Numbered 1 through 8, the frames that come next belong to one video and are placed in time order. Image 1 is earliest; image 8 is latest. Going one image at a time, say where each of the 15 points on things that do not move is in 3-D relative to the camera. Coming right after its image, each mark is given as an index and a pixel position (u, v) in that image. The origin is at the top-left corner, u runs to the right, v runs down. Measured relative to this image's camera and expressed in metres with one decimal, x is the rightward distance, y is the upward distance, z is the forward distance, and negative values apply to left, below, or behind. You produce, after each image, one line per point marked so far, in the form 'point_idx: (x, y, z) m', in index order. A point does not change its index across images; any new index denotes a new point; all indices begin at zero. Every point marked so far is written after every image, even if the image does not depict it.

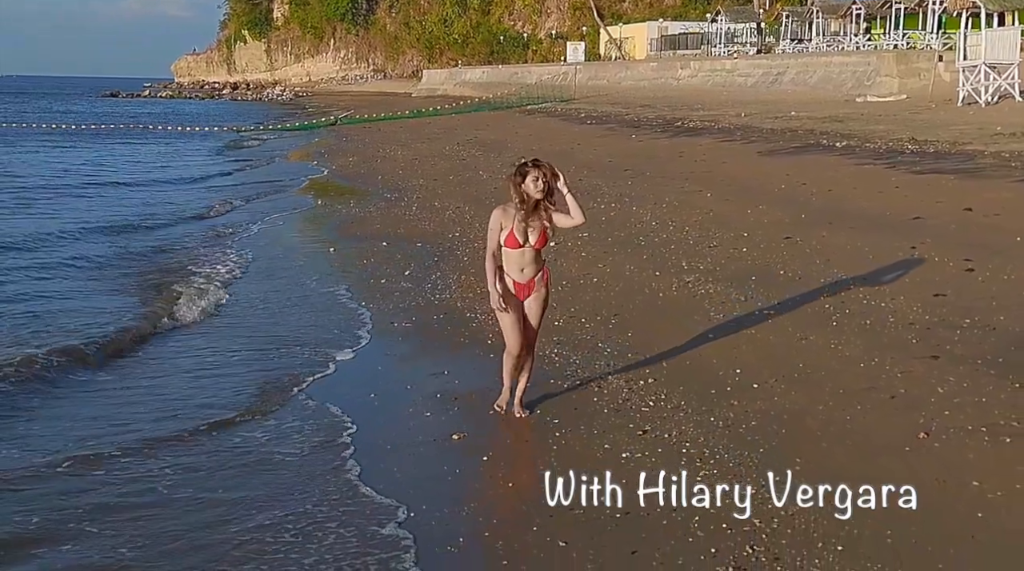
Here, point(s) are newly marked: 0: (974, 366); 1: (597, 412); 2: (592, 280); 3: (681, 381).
0: (+2.7, -0.5, +6.2) m
1: (+0.5, -0.8, +6.2) m
2: (+0.8, +0.1, +10.8) m
3: (+1.1, -0.6, +6.8) m
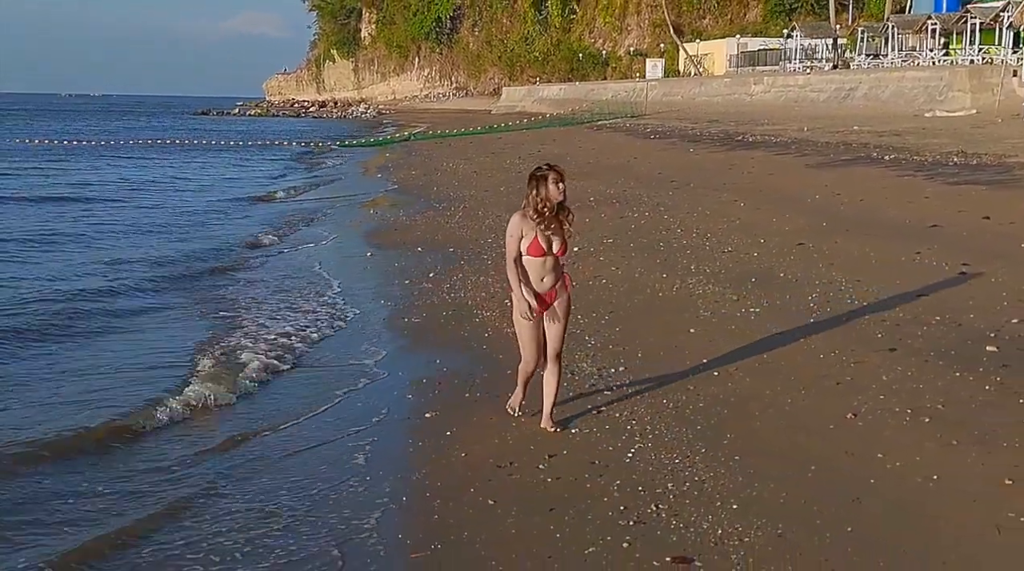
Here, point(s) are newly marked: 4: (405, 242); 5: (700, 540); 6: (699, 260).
0: (+2.5, -0.4, +6.4) m
1: (+0.3, -0.7, +6.6) m
2: (+1.0, 0.0, +11.2) m
3: (+1.0, -0.6, +7.1) m
4: (-1.6, +0.7, +17.3) m
5: (+0.7, -1.0, +4.1) m
6: (+2.2, +0.3, +11.9) m
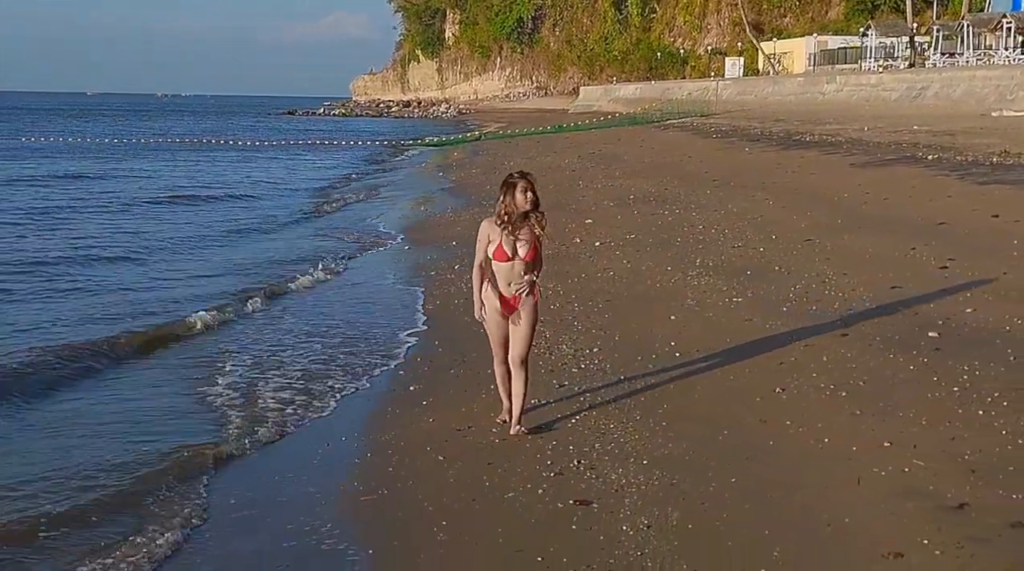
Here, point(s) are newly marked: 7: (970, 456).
0: (+2.4, -0.4, +6.9) m
1: (+0.2, -0.6, +7.2) m
2: (+1.1, +0.1, +11.8) m
3: (+0.8, -0.5, +7.7) m
4: (-1.1, +0.8, +18.0) m
5: (+0.4, -0.9, +4.7) m
6: (+2.3, +0.4, +12.3) m
7: (+2.0, -0.7, +4.5) m
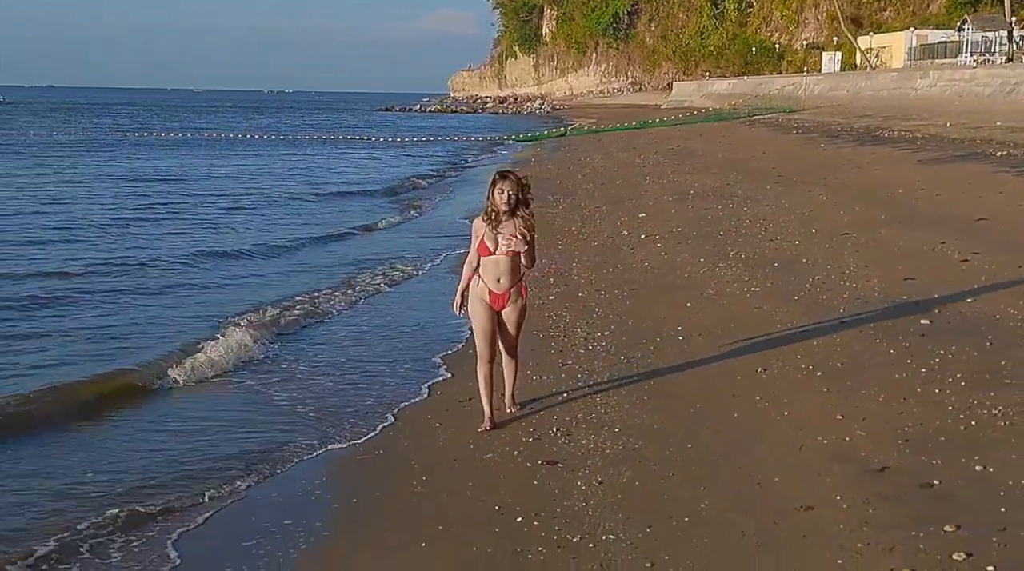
0: (+2.4, -0.3, +7.2) m
1: (+0.2, -0.5, +7.7) m
2: (+1.6, +0.2, +12.1) m
3: (+0.9, -0.4, +8.1) m
4: (-0.1, +1.0, +18.5) m
5: (+0.3, -0.8, +5.1) m
6: (+2.8, +0.5, +12.6) m
7: (+1.8, -0.7, +4.8) m
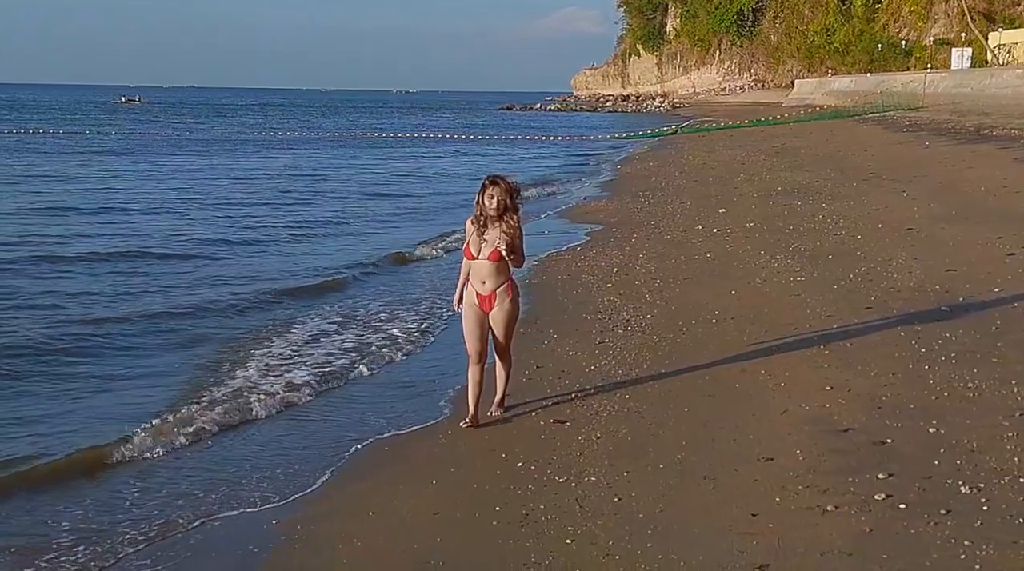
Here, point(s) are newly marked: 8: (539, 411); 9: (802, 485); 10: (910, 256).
0: (+2.7, -0.2, +7.5) m
1: (+0.6, -0.4, +8.2) m
2: (+2.4, +0.4, +12.5) m
3: (+1.3, -0.3, +8.6) m
4: (+1.3, +1.1, +19.1) m
5: (+0.4, -0.7, +5.7) m
6: (+3.7, +0.6, +12.9) m
7: (+1.9, -0.6, +5.2) m
8: (+0.2, -0.7, +5.9) m
9: (+1.2, -0.8, +4.1) m
10: (+4.0, +0.3, +10.3) m
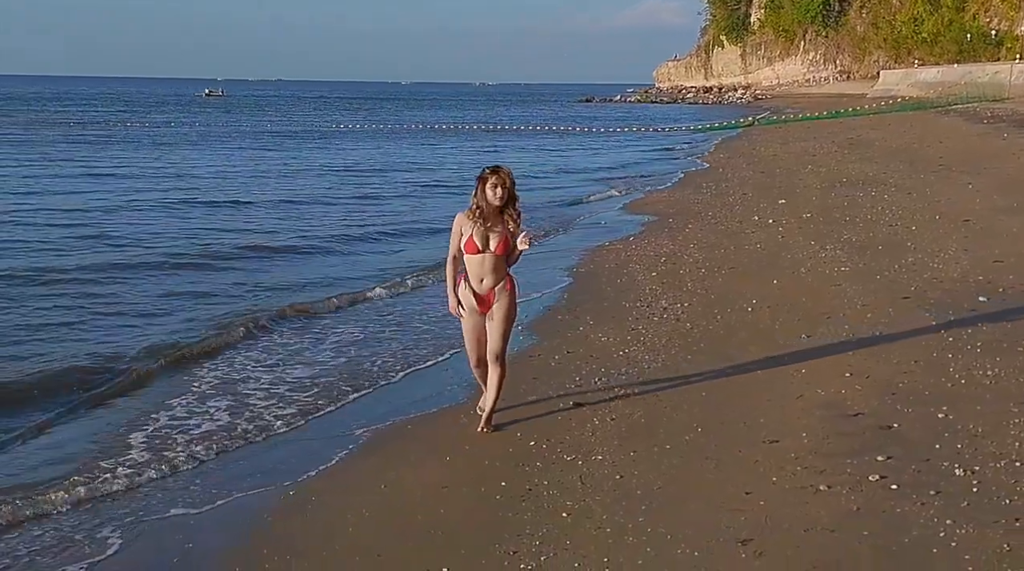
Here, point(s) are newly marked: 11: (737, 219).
0: (+3.0, -0.1, +7.5) m
1: (+0.9, -0.3, +8.3) m
2: (+3.0, +0.5, +12.5) m
3: (+1.7, -0.2, +8.6) m
4: (+2.4, +1.3, +19.1) m
5: (+0.5, -0.6, +5.8) m
6: (+4.3, +0.7, +12.7) m
7: (+2.0, -0.5, +5.2) m
8: (+0.3, -0.6, +6.0) m
9: (+1.2, -0.7, +4.2) m
10: (+4.4, +0.4, +10.1) m
11: (+3.8, +1.1, +17.2) m
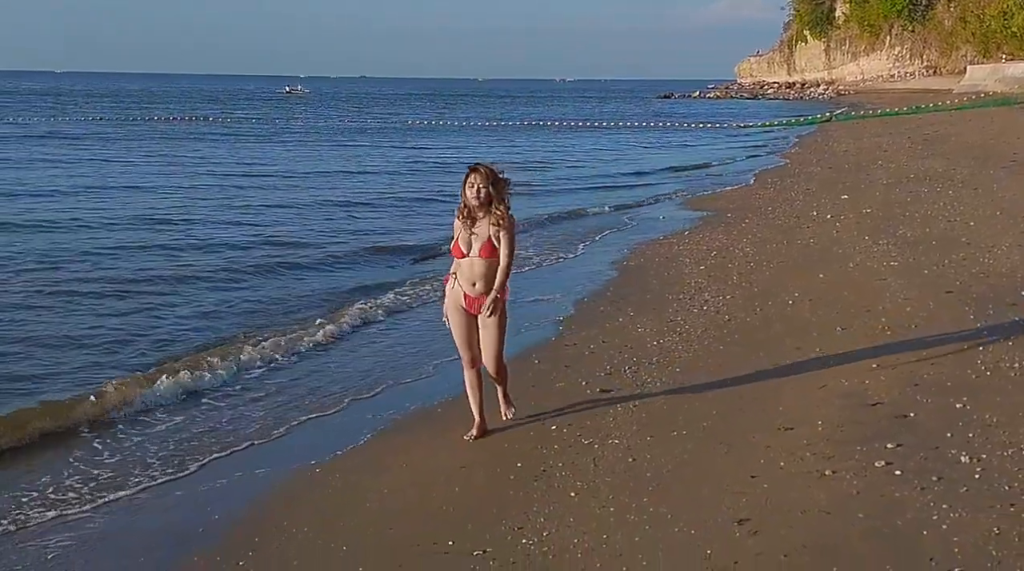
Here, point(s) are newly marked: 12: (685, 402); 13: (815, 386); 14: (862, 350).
0: (+3.2, -0.1, +7.4) m
1: (+1.2, -0.2, +8.4) m
2: (+3.6, +0.5, +12.4) m
3: (+2.0, -0.1, +8.6) m
4: (+3.4, +1.4, +19.0) m
5: (+0.7, -0.6, +5.9) m
6: (+4.9, +0.7, +12.5) m
7: (+2.1, -0.5, +5.2) m
8: (+0.5, -0.6, +6.1) m
9: (+1.2, -0.7, +4.2) m
10: (+4.9, +0.4, +9.9) m
11: (+4.7, +1.2, +17.0) m
12: (+0.9, -0.6, +5.3) m
13: (+1.6, -0.5, +5.3) m
14: (+2.1, -0.4, +6.1) m
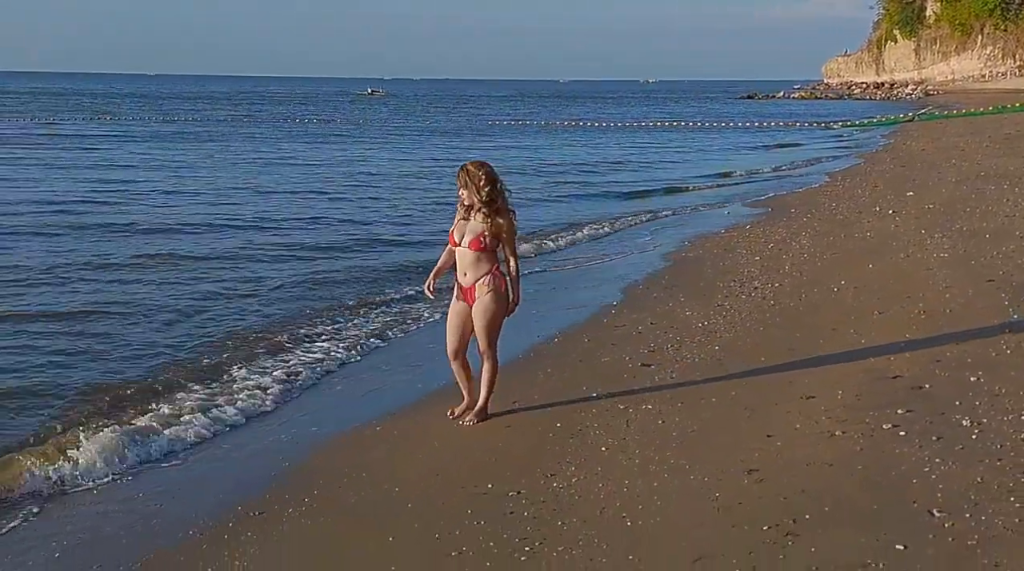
0: (+3.6, 0.0, +7.6) m
1: (+1.7, -0.1, +8.7) m
2: (+4.3, +0.6, +12.5) m
3: (+2.5, 0.0, +8.9) m
4: (+4.6, +1.5, +19.1) m
5: (+1.0, -0.5, +6.3) m
6: (+5.7, +0.8, +12.6) m
7: (+2.3, -0.4, +5.5) m
8: (+0.8, -0.5, +6.5) m
9: (+1.4, -0.6, +4.5) m
10: (+5.4, +0.5, +10.0) m
11: (+5.7, +1.2, +17.0) m
12: (+1.2, -0.5, +5.7) m
13: (+1.8, -0.4, +5.6) m
14: (+2.4, -0.3, +6.4) m
